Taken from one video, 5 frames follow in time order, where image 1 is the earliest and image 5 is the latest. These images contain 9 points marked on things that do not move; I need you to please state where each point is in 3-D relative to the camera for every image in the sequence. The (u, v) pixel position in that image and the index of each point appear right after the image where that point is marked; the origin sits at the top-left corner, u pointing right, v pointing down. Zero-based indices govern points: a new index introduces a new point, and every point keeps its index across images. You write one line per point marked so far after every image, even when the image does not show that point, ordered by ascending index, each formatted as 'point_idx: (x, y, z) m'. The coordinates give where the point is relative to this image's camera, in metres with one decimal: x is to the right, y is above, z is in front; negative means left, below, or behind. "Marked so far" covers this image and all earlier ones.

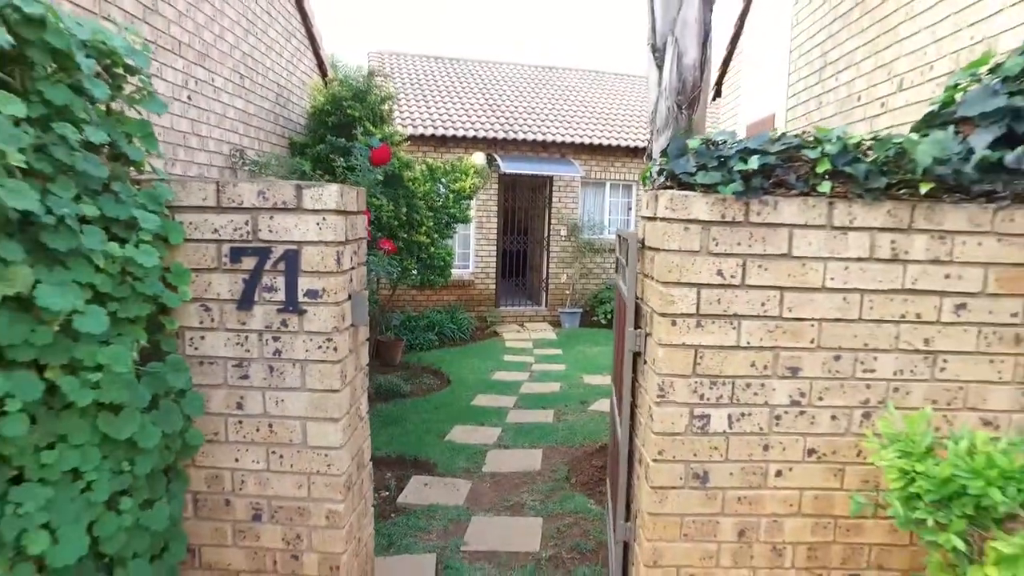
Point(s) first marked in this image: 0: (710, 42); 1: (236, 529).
0: (+1.4, +1.7, +4.7) m
1: (-1.0, -0.9, +2.4) m
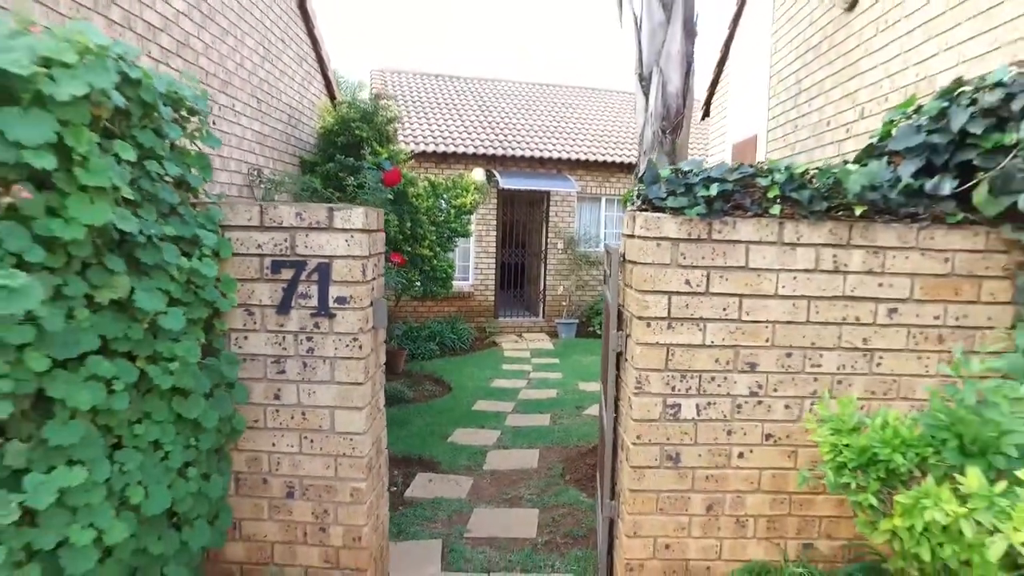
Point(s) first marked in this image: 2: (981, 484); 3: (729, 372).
0: (+1.4, +1.6, +5.1) m
1: (-1.0, -0.9, +2.8) m
2: (+1.2, -0.5, +1.8) m
3: (+0.8, -0.3, +2.7) m
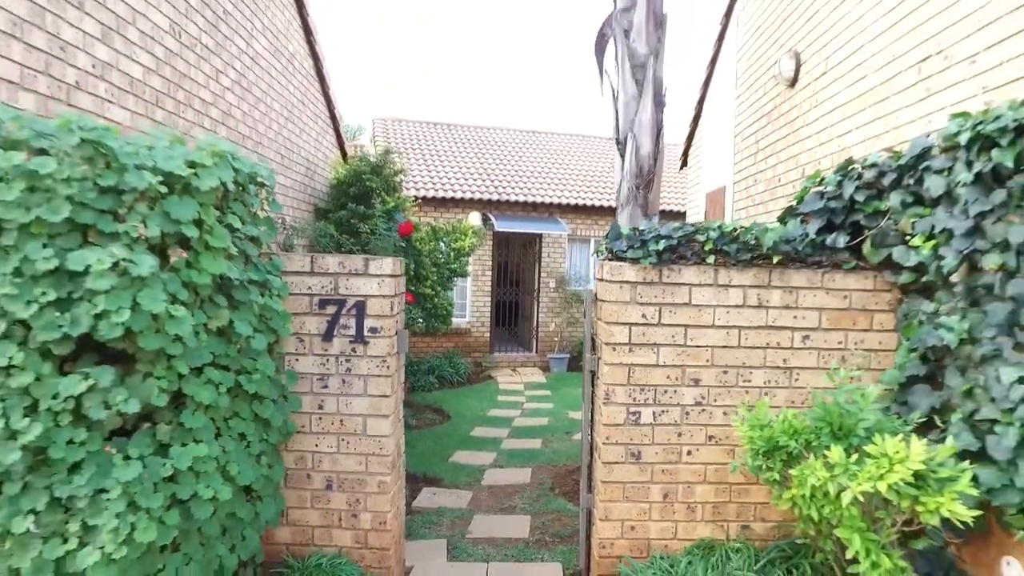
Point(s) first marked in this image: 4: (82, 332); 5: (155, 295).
0: (+1.3, +1.3, +6.0) m
1: (-1.0, -1.1, +3.6) m
2: (+1.2, -0.6, +2.6) m
3: (+0.8, -0.5, +3.4) m
4: (-1.4, -0.1, +2.3) m
5: (-1.2, 0.0, +2.4) m
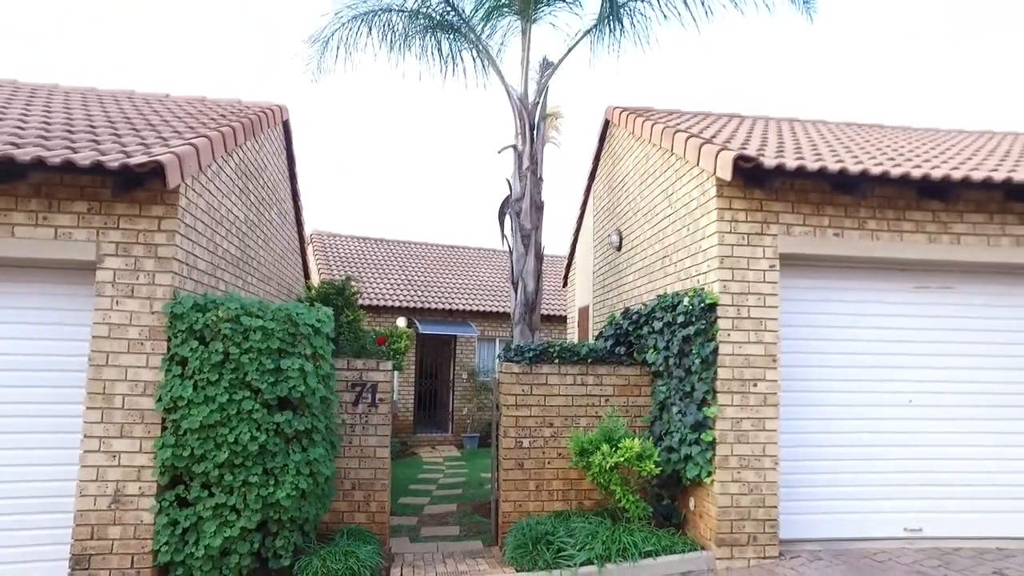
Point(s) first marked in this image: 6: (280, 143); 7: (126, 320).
0: (+0.4, +0.1, +9.4) m
1: (-1.6, -1.9, +6.4) m
2: (+0.8, -1.3, +5.8) m
3: (+0.3, -1.3, +6.6) m
4: (-1.7, -0.8, +5.2) m
5: (-1.6, -0.7, +5.3) m
6: (-3.2, +2.0, +9.5) m
7: (-2.9, -0.2, +5.1) m
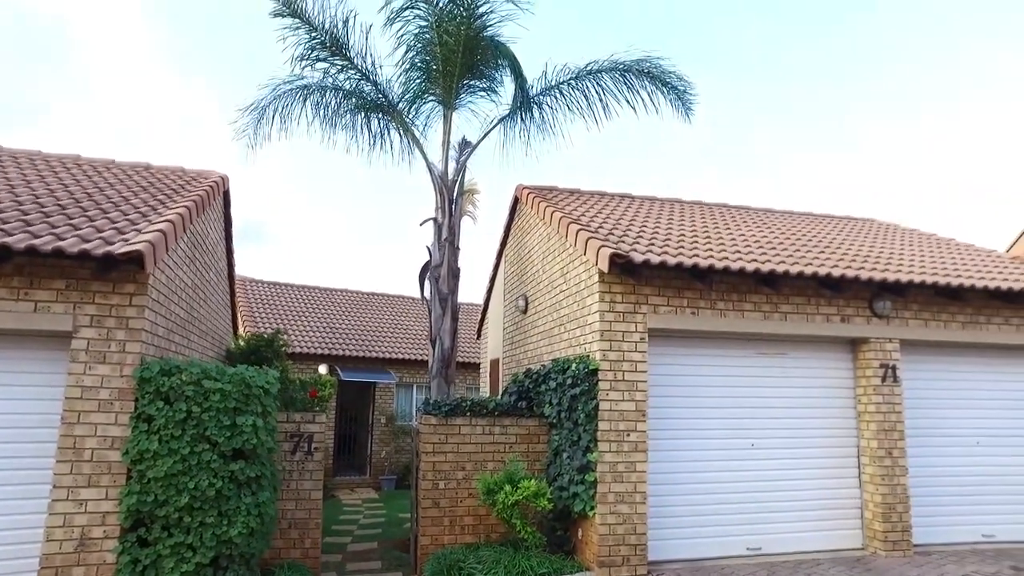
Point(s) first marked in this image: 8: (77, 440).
0: (-0.8, -0.7, +10.6) m
1: (-2.4, -2.6, +7.3) m
2: (0.0, -2.0, +7.0) m
3: (-0.6, -2.0, +7.7) m
4: (-2.4, -1.4, +6.1) m
5: (-2.3, -1.3, +6.3) m
6: (-4.4, +1.2, +10.3) m
7: (-3.6, -0.8, +6.0) m
8: (-3.7, -1.3, +5.9) m
